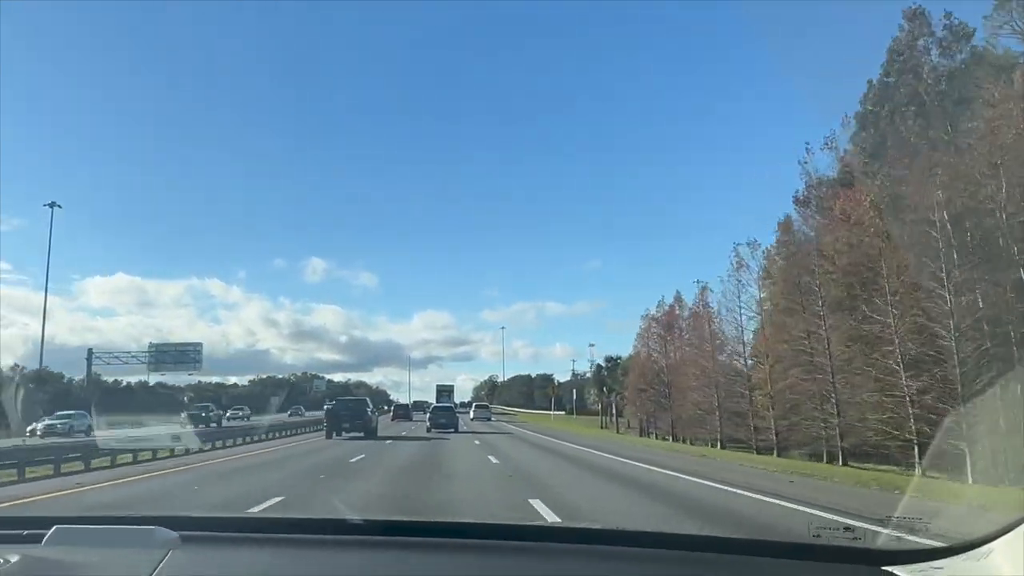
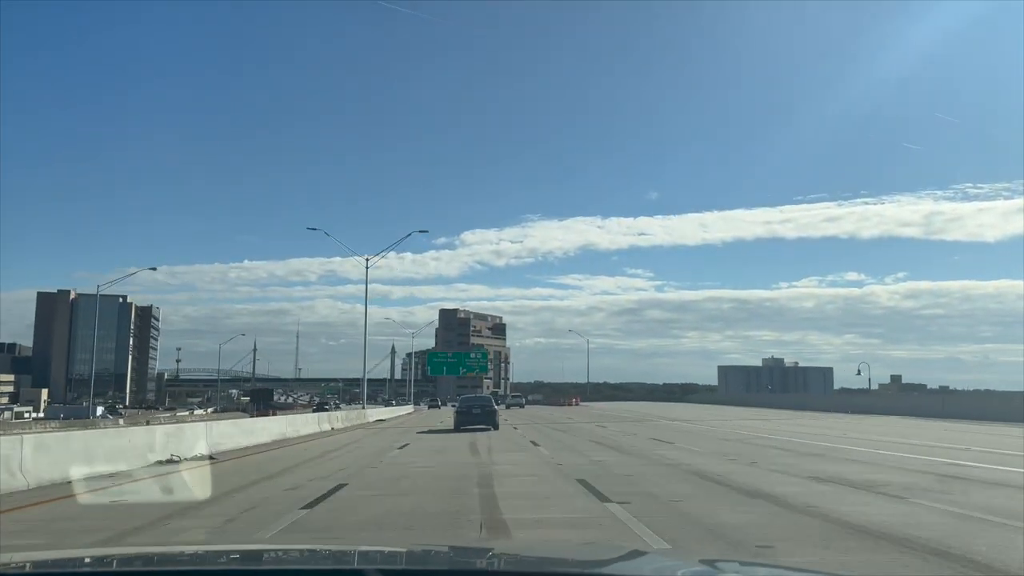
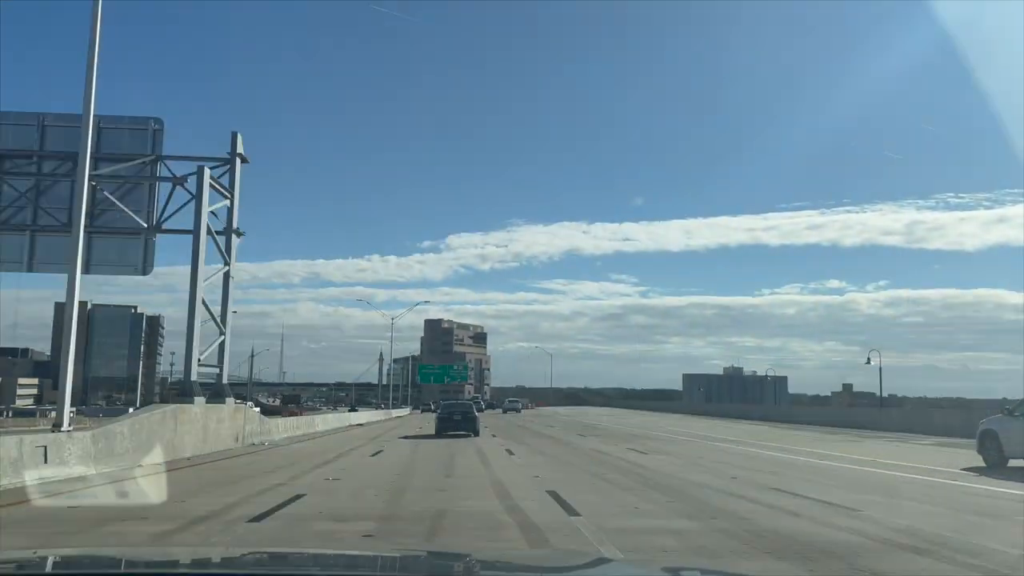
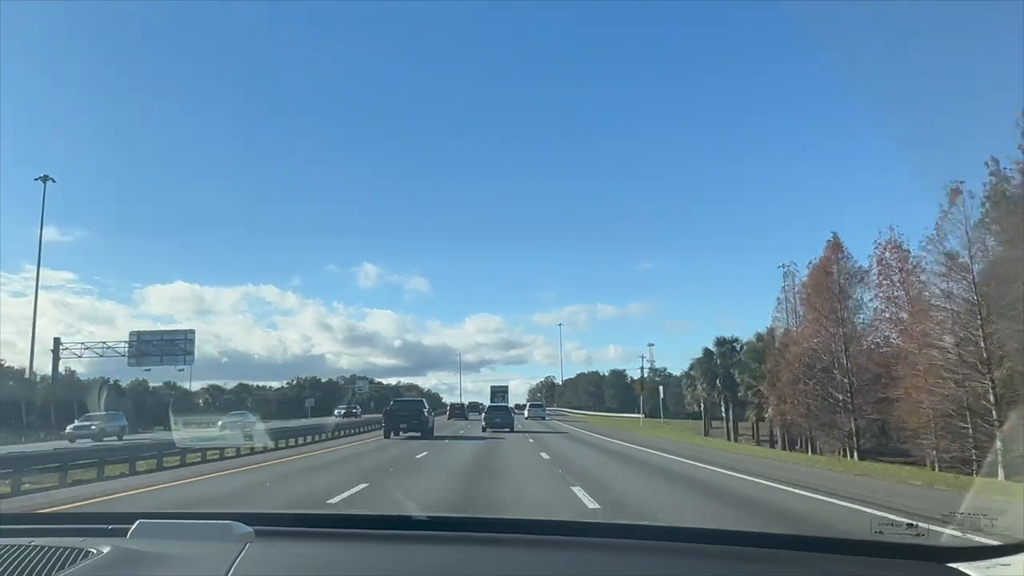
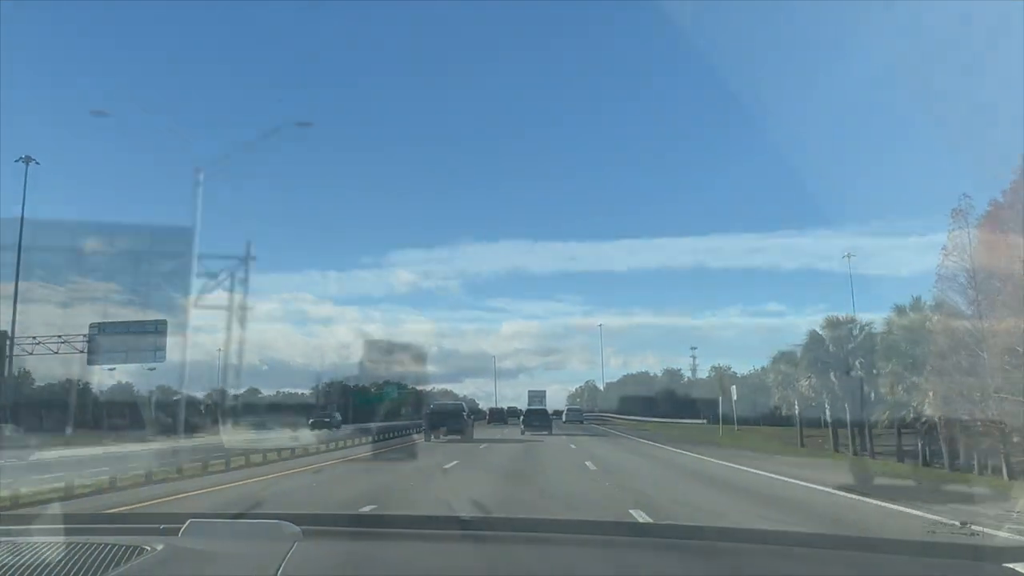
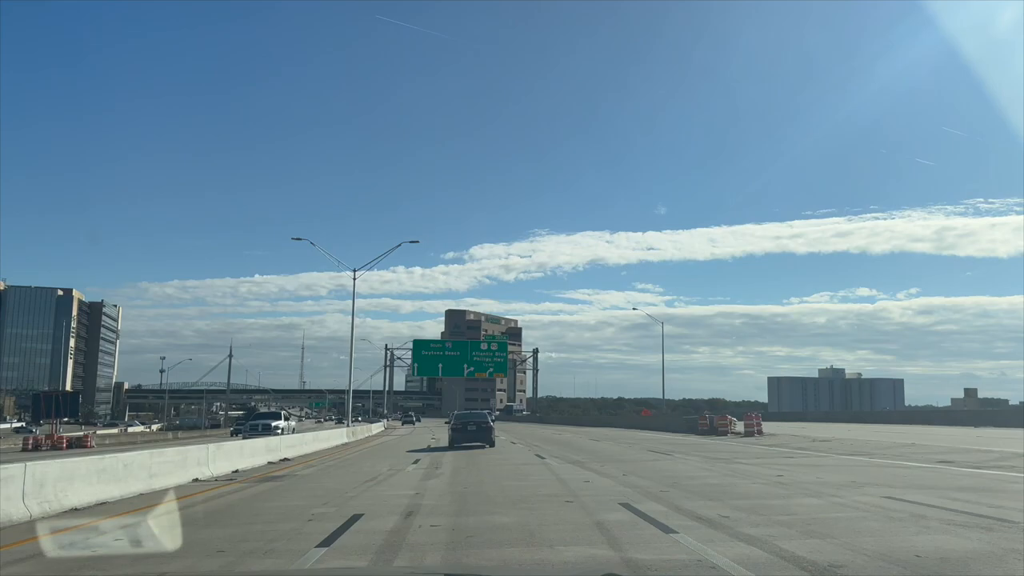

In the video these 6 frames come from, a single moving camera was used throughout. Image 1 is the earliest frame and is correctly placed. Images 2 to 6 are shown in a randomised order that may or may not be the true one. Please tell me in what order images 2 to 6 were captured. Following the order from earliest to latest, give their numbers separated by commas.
4, 5, 3, 2, 6
